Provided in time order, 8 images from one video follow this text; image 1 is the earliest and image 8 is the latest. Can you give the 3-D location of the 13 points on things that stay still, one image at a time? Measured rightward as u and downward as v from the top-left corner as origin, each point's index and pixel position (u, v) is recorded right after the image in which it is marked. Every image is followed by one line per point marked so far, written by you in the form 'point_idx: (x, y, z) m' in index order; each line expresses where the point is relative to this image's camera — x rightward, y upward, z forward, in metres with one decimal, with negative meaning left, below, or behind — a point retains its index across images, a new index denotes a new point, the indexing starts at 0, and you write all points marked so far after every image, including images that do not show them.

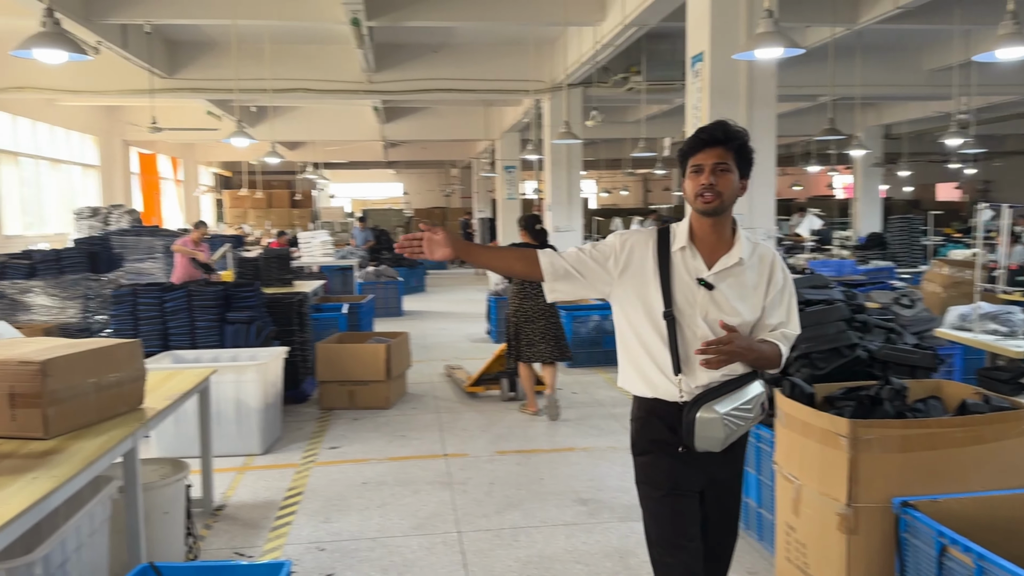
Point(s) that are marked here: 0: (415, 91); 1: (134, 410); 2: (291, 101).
0: (-1.2, +2.5, +11.0) m
1: (-1.2, -0.4, +2.8) m
2: (-3.3, +2.8, +12.7) m
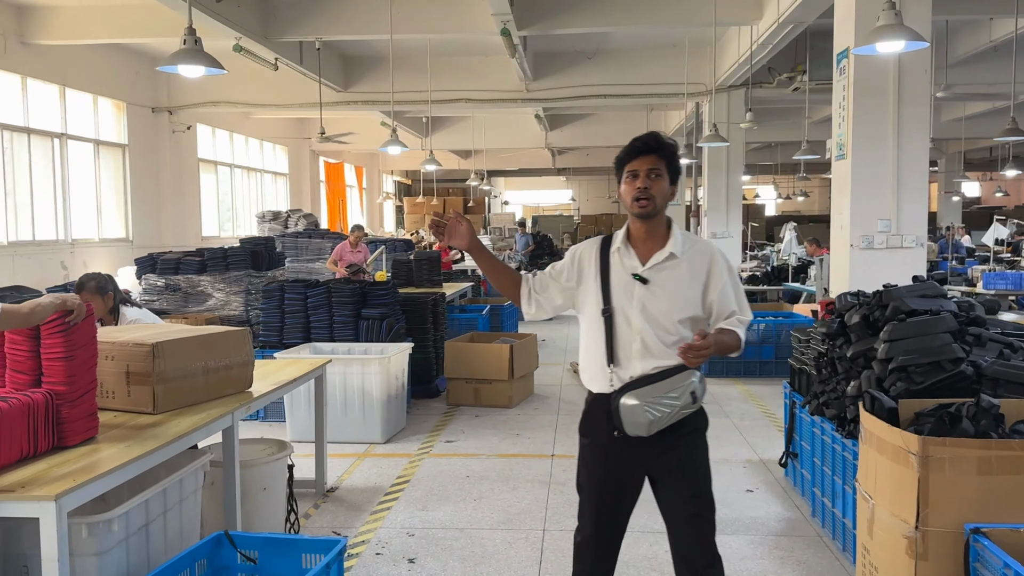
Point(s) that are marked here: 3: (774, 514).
0: (+0.8, +2.5, +11.1) m
1: (-1.0, -0.4, +3.1) m
2: (-0.8, +2.7, +13.2) m
3: (+1.1, -0.9, +3.5) m
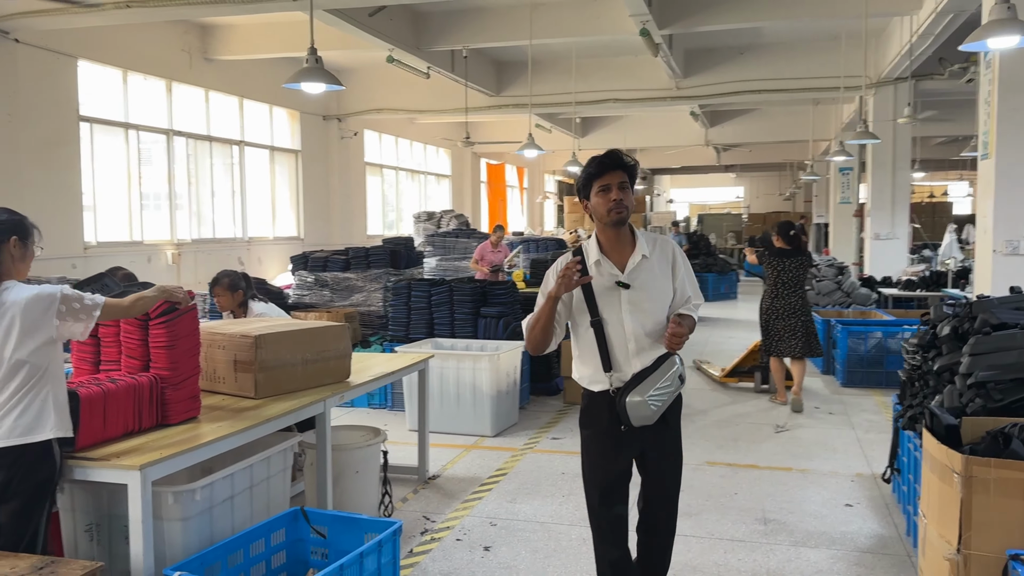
0: (+2.7, +2.4, +10.9) m
1: (-0.7, -0.4, +3.4) m
2: (+1.5, +2.7, +13.2) m
3: (+1.4, -1.0, +3.4) m
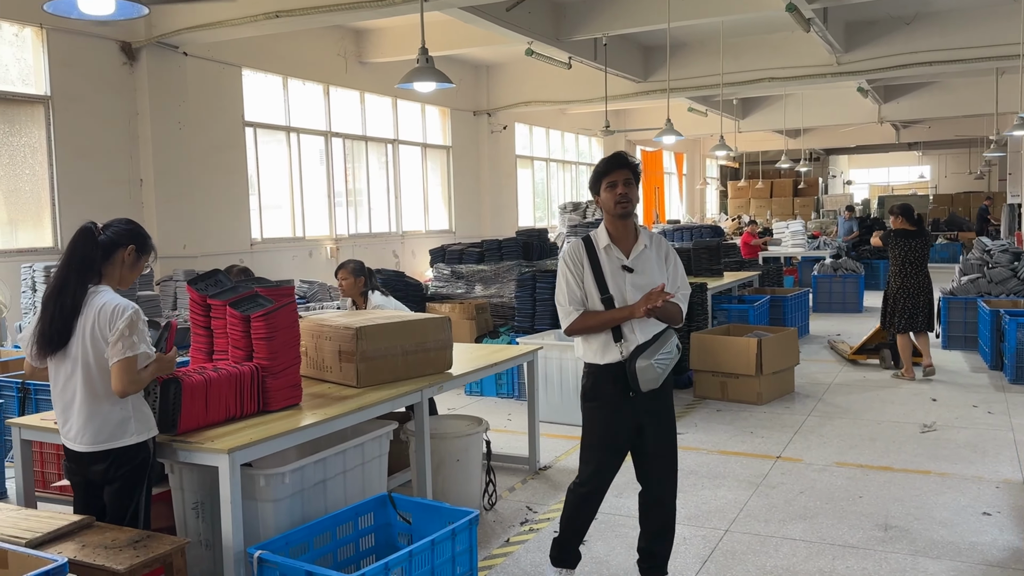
0: (+4.5, +2.6, +10.1) m
1: (-0.3, -0.3, +3.5) m
2: (+3.8, +2.9, +12.7) m
3: (+1.8, -0.9, +3.1) m
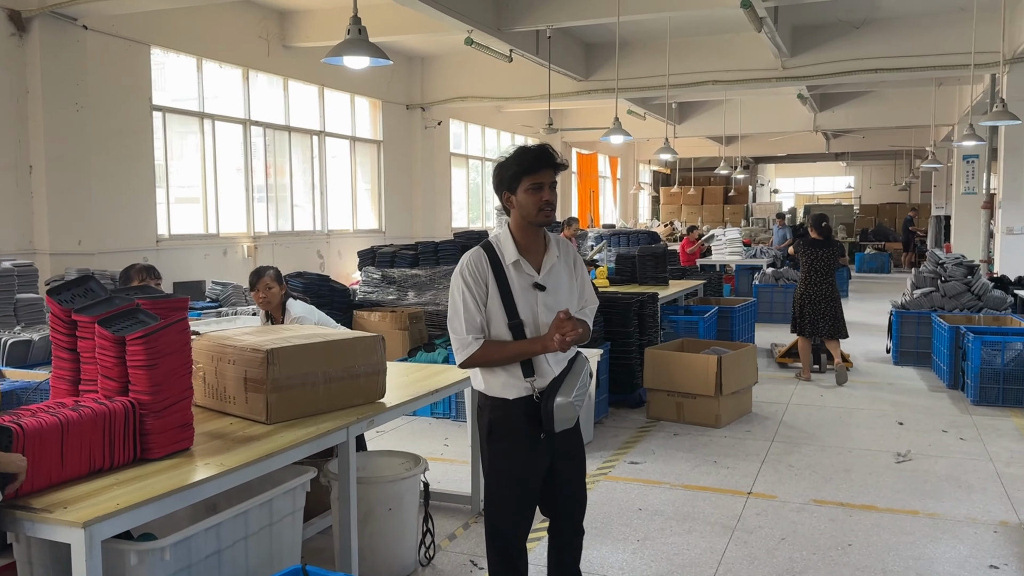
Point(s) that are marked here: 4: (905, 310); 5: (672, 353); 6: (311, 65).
0: (+3.7, +2.5, +9.9) m
1: (-0.5, -0.4, +2.9) m
2: (+2.8, +2.8, +12.4) m
3: (+1.6, -1.0, +2.7) m
4: (+3.2, -0.2, +7.0) m
5: (+0.9, -0.4, +5.0) m
6: (-2.3, +2.5, +9.8) m
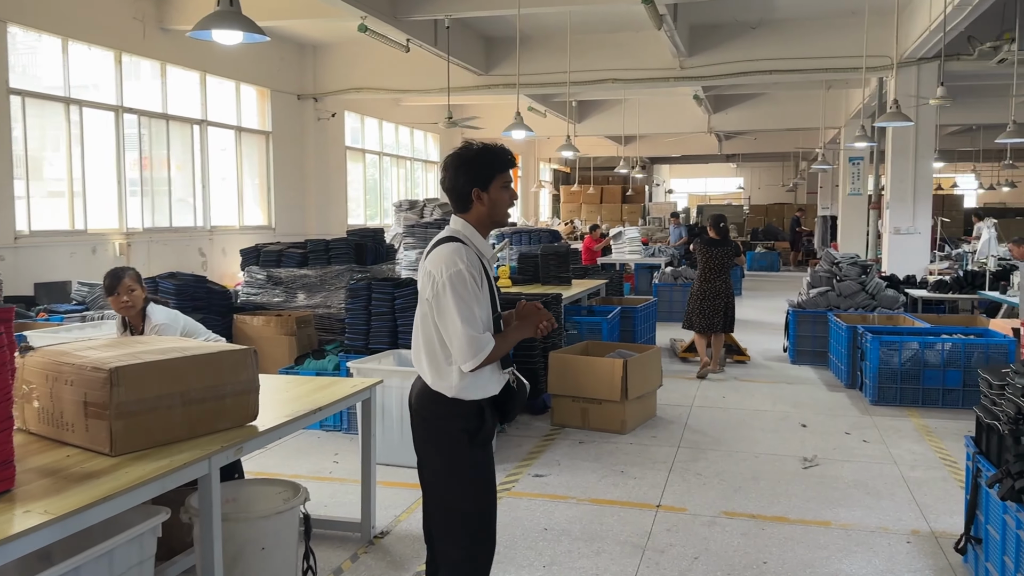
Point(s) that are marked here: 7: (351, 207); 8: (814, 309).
0: (+2.6, +2.5, +10.0) m
1: (-0.8, -0.4, +2.5) m
2: (+1.4, +2.8, +12.4) m
3: (+1.3, -1.0, +2.6) m
4: (+2.4, -0.2, +7.0) m
5: (+0.4, -0.4, +4.8) m
6: (-3.4, +2.5, +9.1) m
7: (-2.3, +1.2, +12.5) m
8: (+2.5, -0.2, +7.0) m
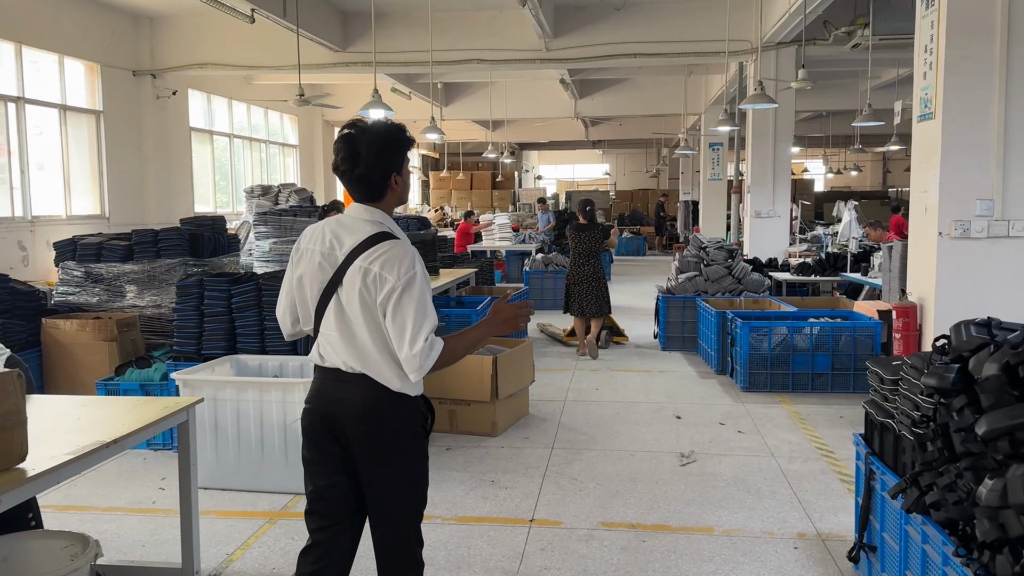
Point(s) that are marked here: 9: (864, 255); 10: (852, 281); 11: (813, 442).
0: (+1.0, +2.6, +9.8) m
1: (-1.2, -0.4, +2.0) m
2: (-0.5, +3.0, +12.0) m
3: (+0.9, -1.0, +2.3) m
4: (+1.3, -0.1, +6.9) m
5: (-0.4, -0.3, +4.4) m
6: (-4.8, +2.5, +8.1) m
7: (-4.2, +1.3, +11.6) m
8: (+1.4, -0.1, +6.9) m
9: (+2.9, +0.3, +7.0) m
10: (+2.6, 0.0, +6.5) m
11: (+1.5, -0.8, +4.2) m
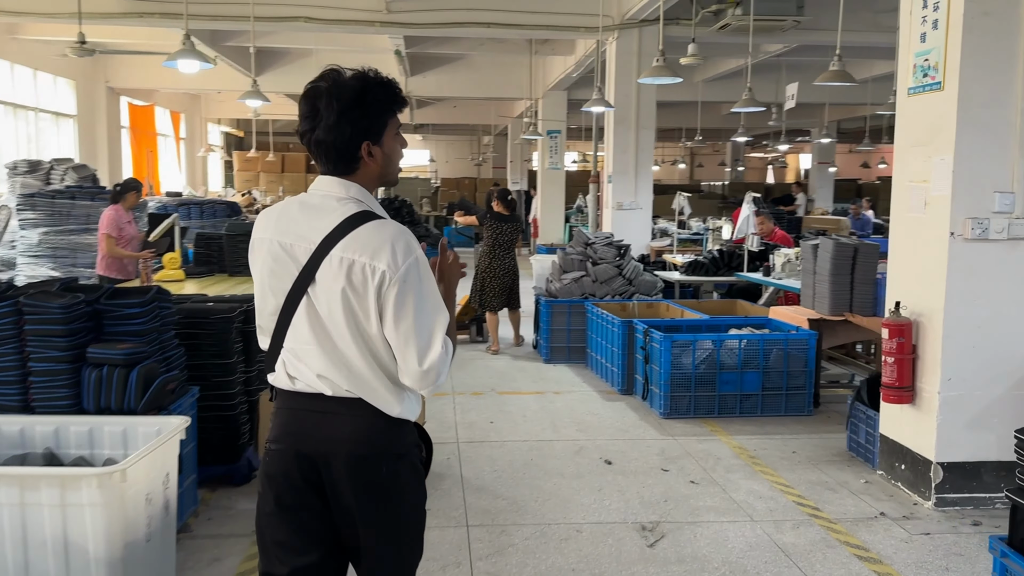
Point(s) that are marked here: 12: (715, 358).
0: (-0.6, +2.7, +8.7) m
1: (-1.0, -0.5, +0.6) m
2: (-2.6, +3.0, +10.4) m
3: (+0.9, -1.1, +1.4) m
4: (+0.3, -0.1, +5.9) m
5: (-0.8, -0.4, +3.1) m
6: (-5.9, +2.5, +5.7) m
7: (-6.1, +1.3, +9.2) m
8: (+0.4, -0.1, +6.0) m
9: (+1.8, +0.3, +6.4) m
10: (+1.6, 0.0, +5.8) m
11: (+1.1, -0.8, +3.4) m
12: (+1.1, -0.4, +4.6) m
